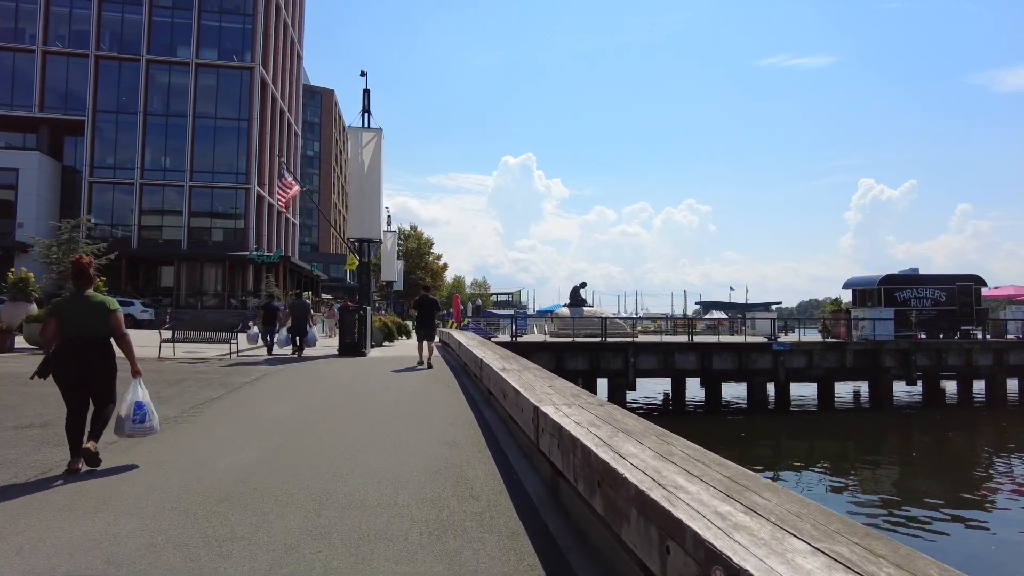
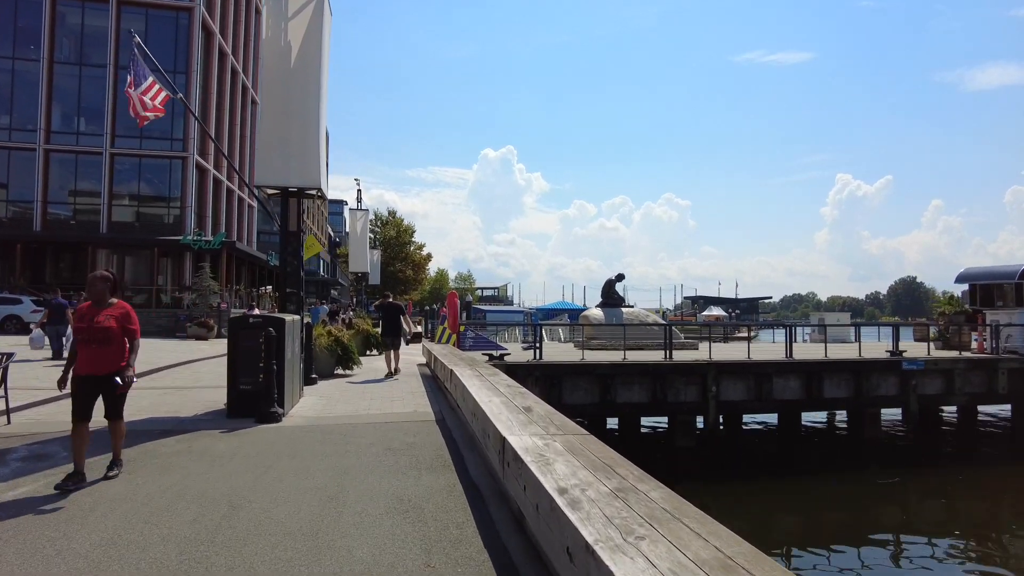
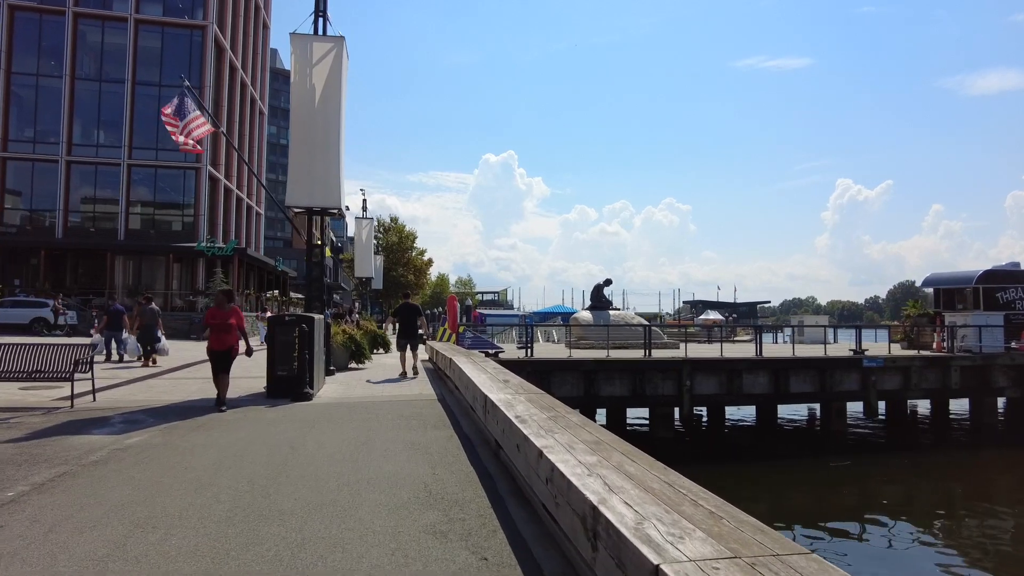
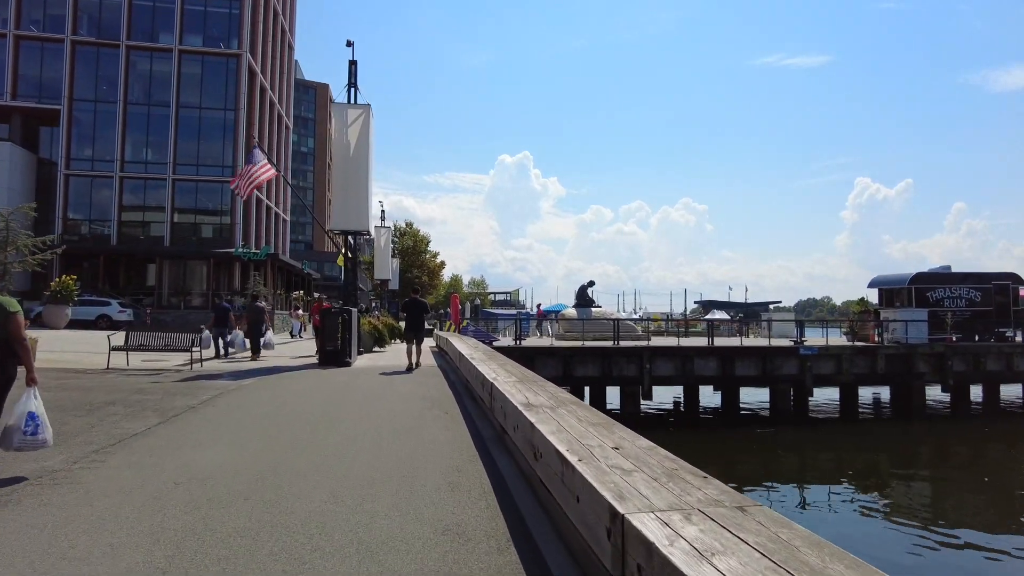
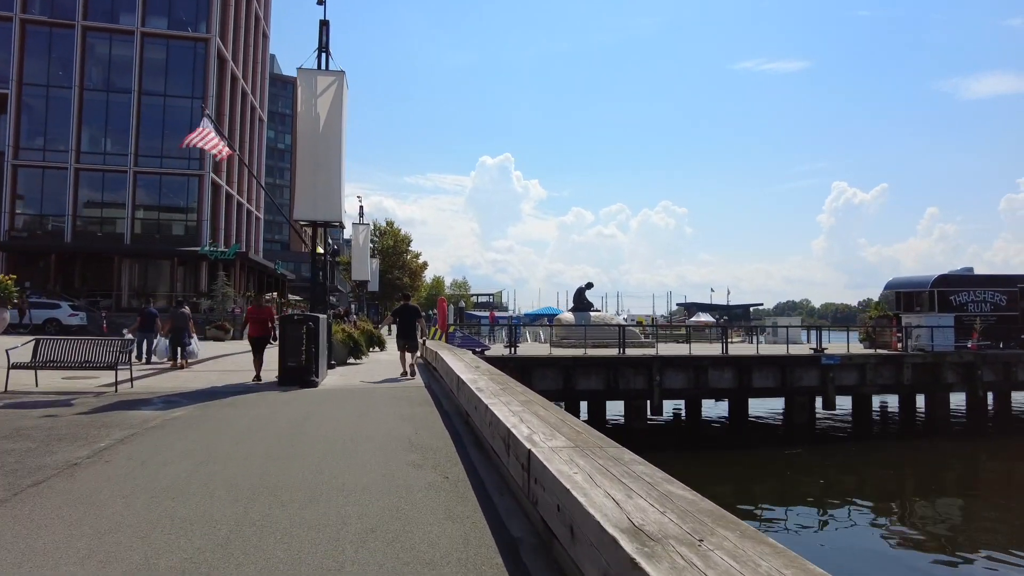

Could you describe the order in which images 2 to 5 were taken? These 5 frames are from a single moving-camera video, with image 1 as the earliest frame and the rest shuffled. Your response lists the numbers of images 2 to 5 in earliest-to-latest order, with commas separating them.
4, 5, 3, 2
